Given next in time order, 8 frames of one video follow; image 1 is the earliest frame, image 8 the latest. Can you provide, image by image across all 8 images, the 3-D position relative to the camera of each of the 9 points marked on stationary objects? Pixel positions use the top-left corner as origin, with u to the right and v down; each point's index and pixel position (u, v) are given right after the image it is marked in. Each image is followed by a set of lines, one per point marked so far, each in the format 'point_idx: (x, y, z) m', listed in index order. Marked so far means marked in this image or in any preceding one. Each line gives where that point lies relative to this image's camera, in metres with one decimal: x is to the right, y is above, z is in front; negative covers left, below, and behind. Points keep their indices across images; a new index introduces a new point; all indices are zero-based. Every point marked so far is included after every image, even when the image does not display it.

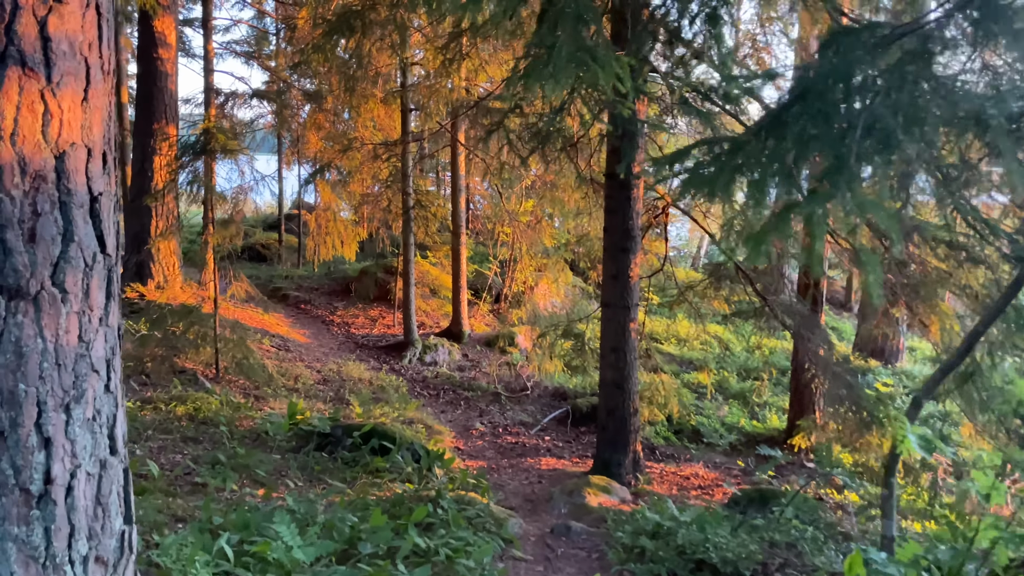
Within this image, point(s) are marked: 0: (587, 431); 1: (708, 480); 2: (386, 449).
0: (+0.8, -1.5, +8.5) m
1: (+1.7, -1.7, +7.1) m
2: (-0.9, -1.2, +5.9) m
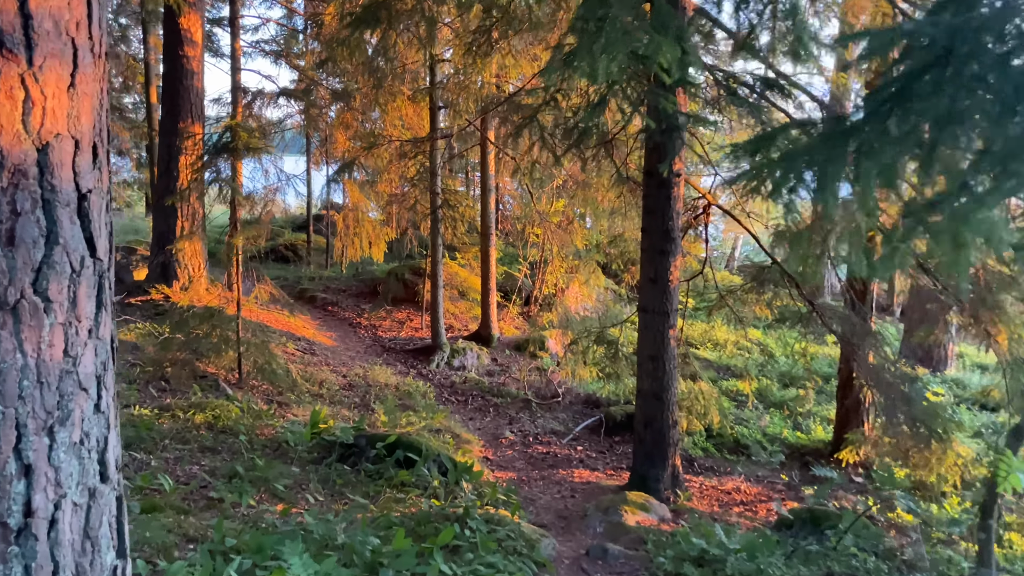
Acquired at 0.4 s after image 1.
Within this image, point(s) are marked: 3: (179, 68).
0: (+1.1, -1.6, +8.2) m
1: (+2.0, -1.7, +6.8) m
2: (-0.7, -1.2, +5.7) m
3: (-4.1, +2.7, +9.8) m
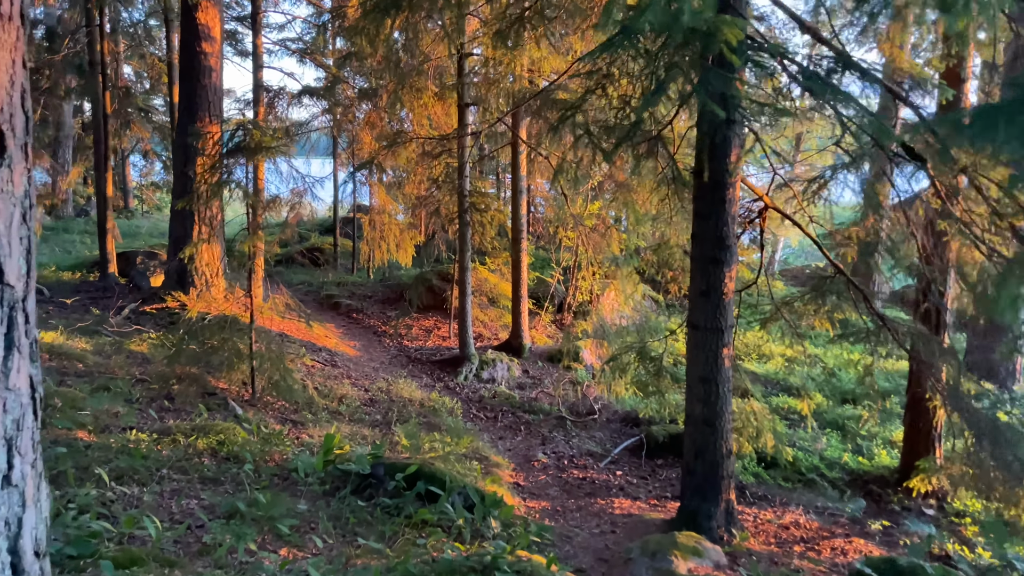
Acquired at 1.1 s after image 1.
0: (+1.4, -1.6, +7.5) m
1: (+2.3, -1.8, +6.1) m
2: (-0.5, -1.3, +5.1) m
3: (-3.7, +2.6, +9.4) m
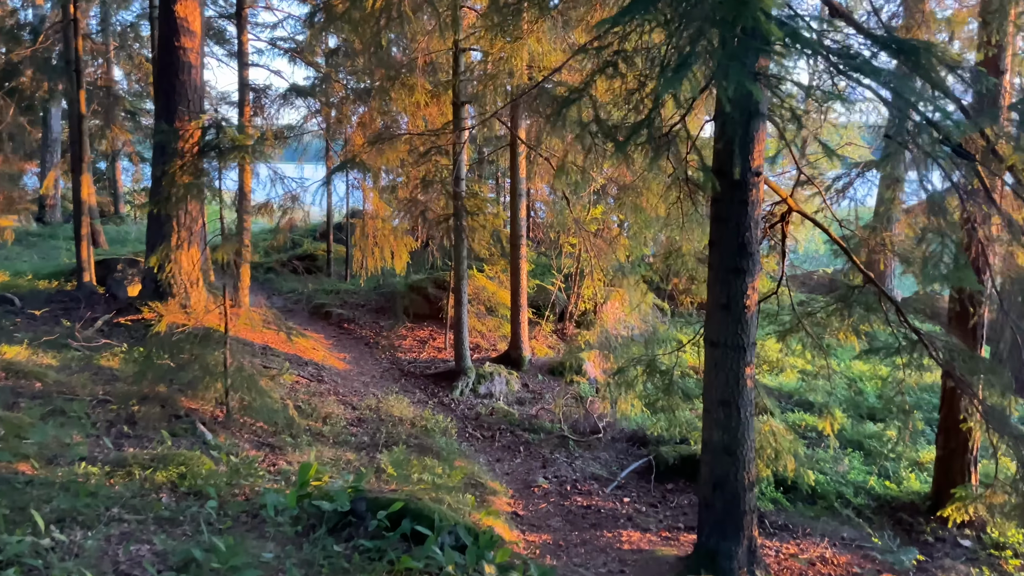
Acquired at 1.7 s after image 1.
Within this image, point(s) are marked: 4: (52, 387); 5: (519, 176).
0: (+1.4, -1.7, +6.9) m
1: (+2.3, -1.9, +5.5) m
2: (-0.5, -1.4, +4.5) m
3: (-3.7, +2.5, +8.8) m
4: (-3.5, -0.8, +6.1) m
5: (+0.1, +1.4, +9.9) m
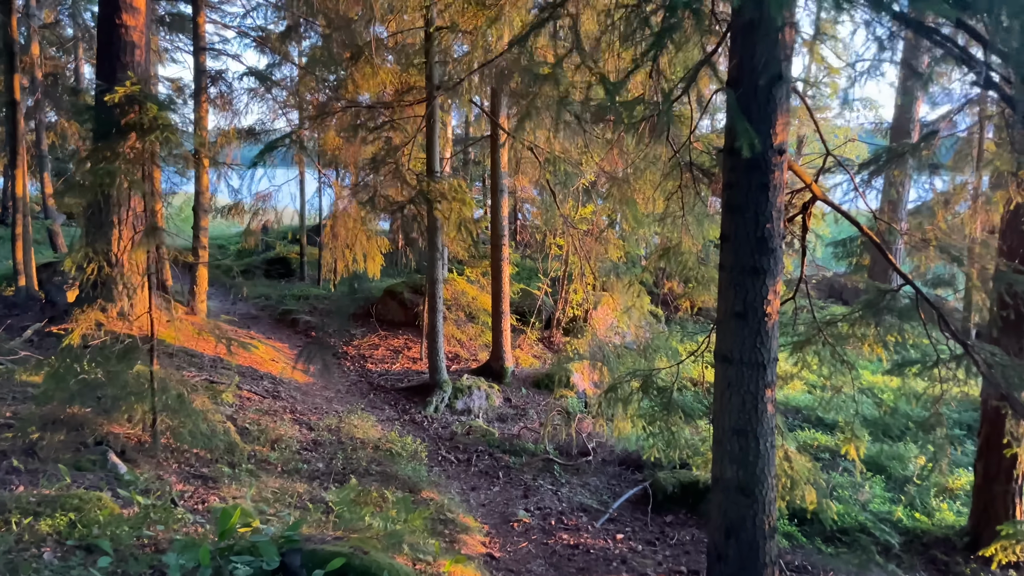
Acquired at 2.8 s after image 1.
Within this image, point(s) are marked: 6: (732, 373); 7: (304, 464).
0: (+1.2, -1.8, +6.1) m
1: (+2.1, -1.9, +4.6) m
2: (-0.7, -1.4, +3.6) m
3: (-3.9, +2.5, +7.9) m
4: (-3.7, -0.8, +5.2) m
5: (-0.1, +1.3, +9.0) m
6: (+1.1, -0.4, +4.0) m
7: (-1.5, -1.3, +6.0) m
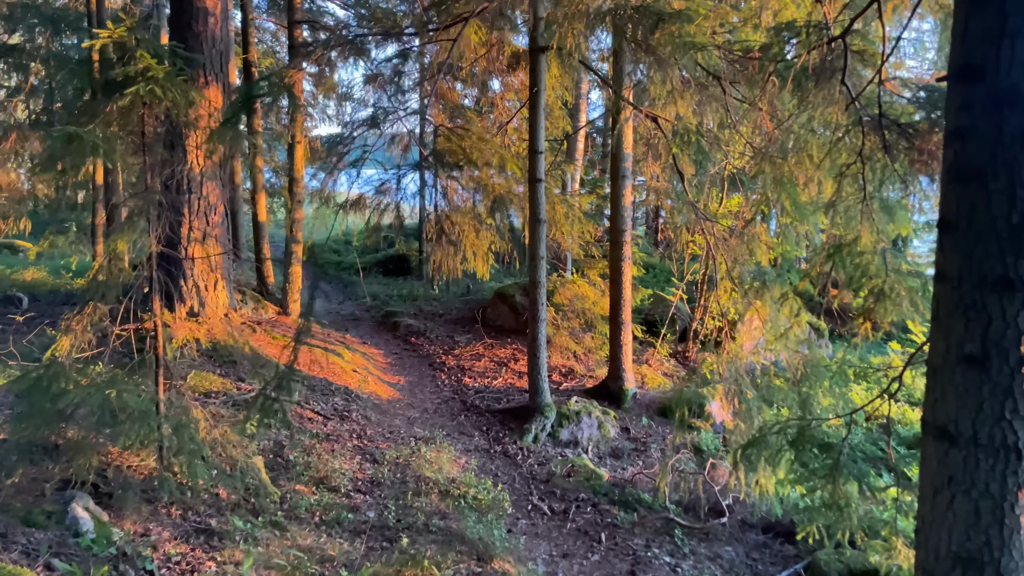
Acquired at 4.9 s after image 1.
0: (+1.8, -1.8, +4.3) m
1: (+2.4, -2.0, +2.8) m
2: (-0.5, -1.4, +2.3) m
3: (-2.9, +2.5, +7.1) m
4: (-3.2, -0.8, +4.4) m
5: (+1.0, +1.3, +7.5) m
6: (+1.3, -0.5, +2.3) m
7: (-1.0, -1.3, +4.7) m
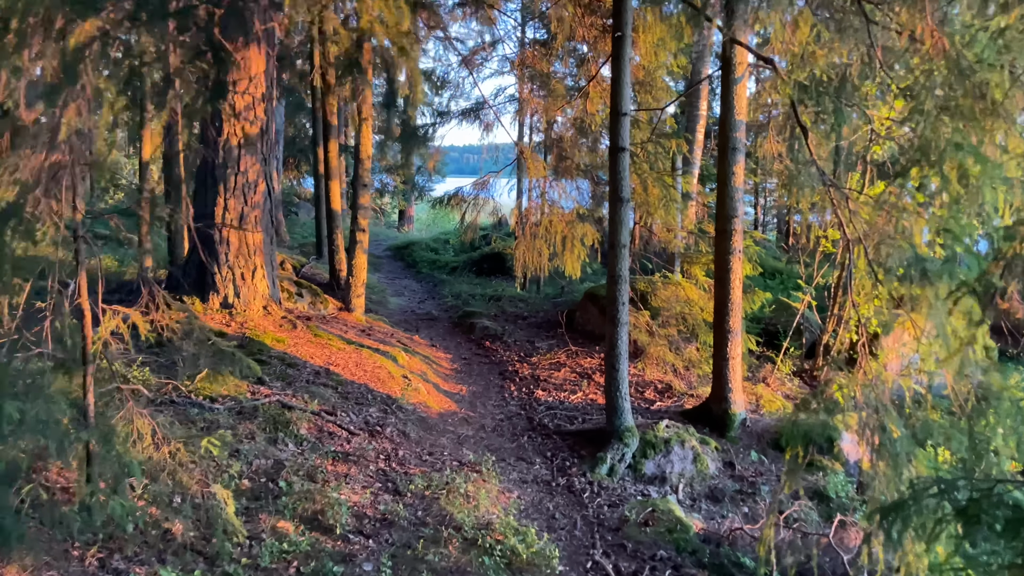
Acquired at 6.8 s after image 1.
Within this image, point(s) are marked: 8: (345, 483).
0: (+1.8, -1.8, +2.8) m
1: (+2.2, -2.0, +1.2) m
2: (-0.7, -1.3, +1.1) m
3: (-2.2, +2.6, +6.3) m
4: (-3.0, -0.6, +3.7) m
5: (+1.7, +1.3, +6.1) m
6: (+1.1, -0.4, +0.9) m
7: (-0.8, -1.2, +3.6) m
8: (-0.9, -1.1, +4.4) m
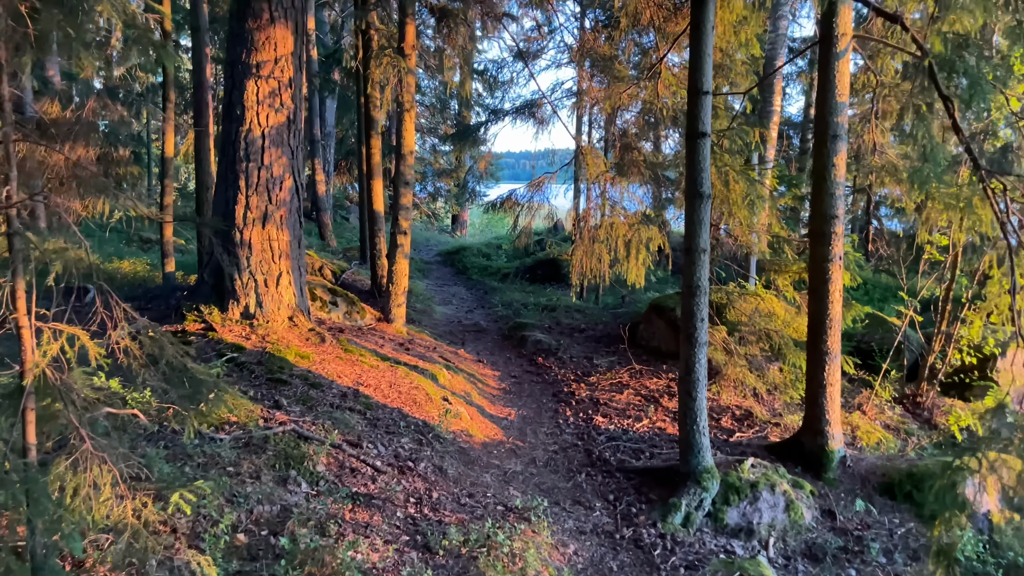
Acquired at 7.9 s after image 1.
0: (+2.0, -1.9, +1.8) m
1: (+2.2, -2.0, +0.2) m
2: (-0.7, -1.4, +0.3) m
3: (-1.8, +2.5, +5.6) m
4: (-2.8, -0.7, +3.0) m
5: (+2.1, +1.2, +5.1) m
6: (+1.1, -0.5, 0.0) m
7: (-0.6, -1.3, +2.8) m
8: (-0.7, -1.1, +3.6) m
